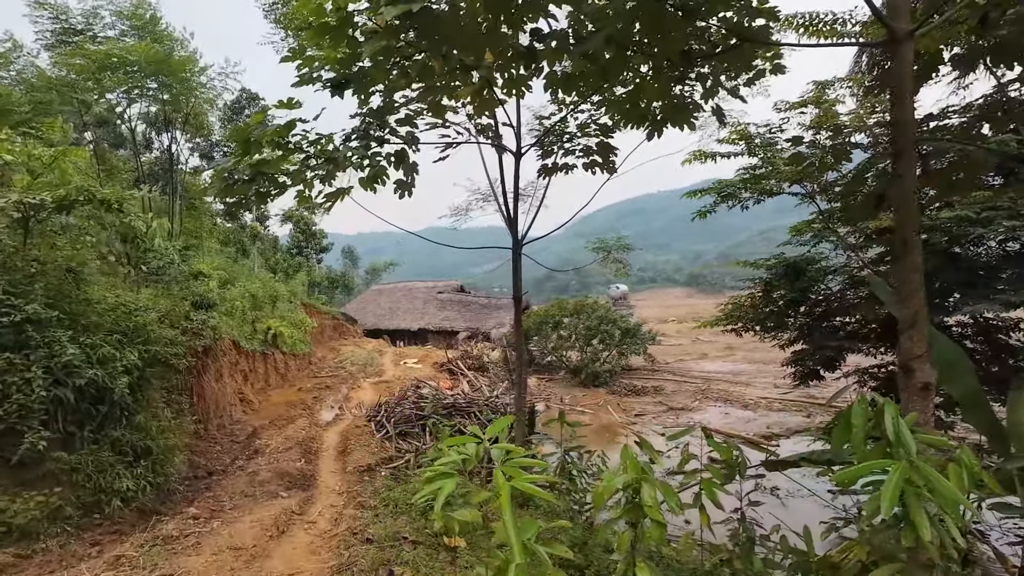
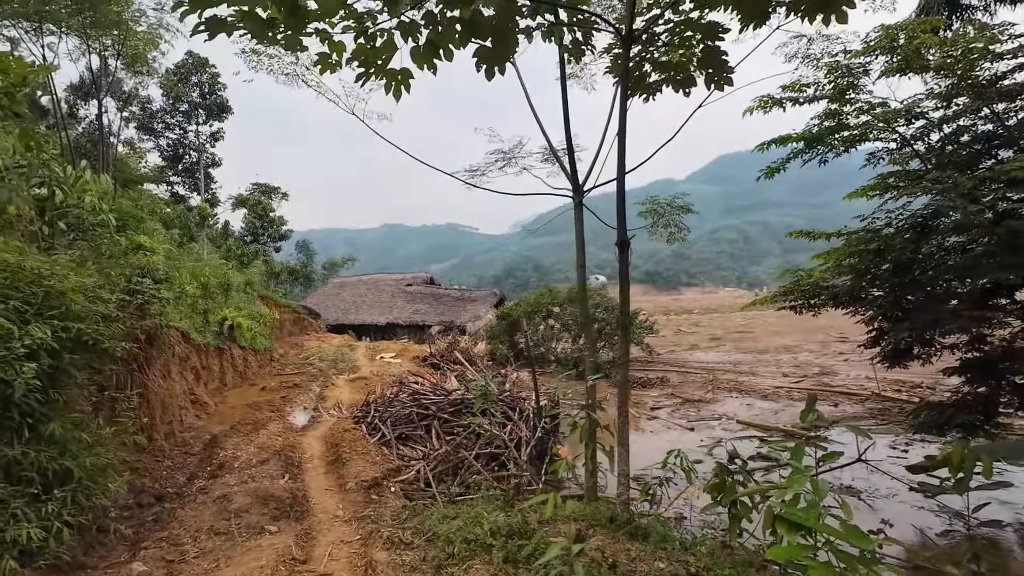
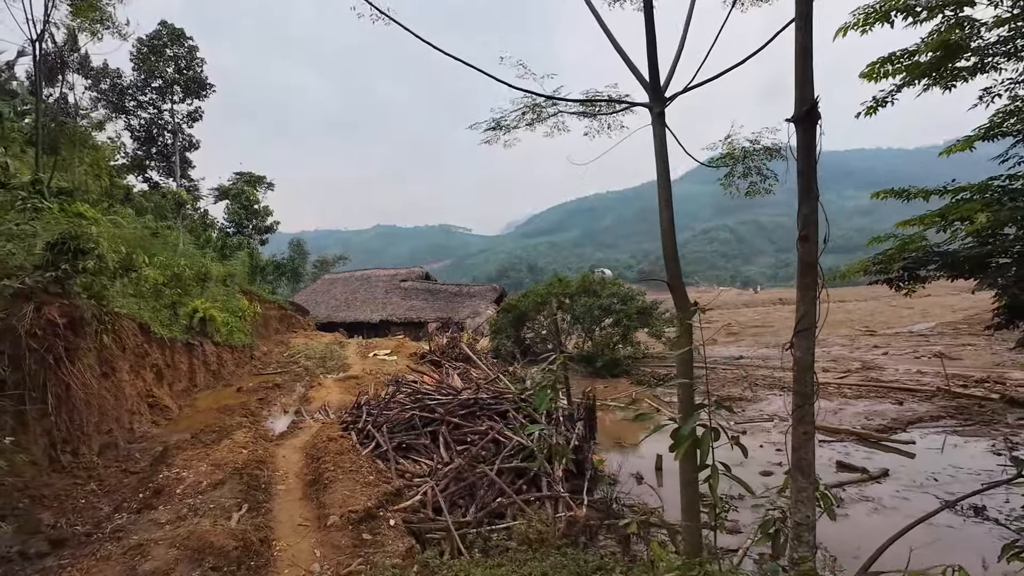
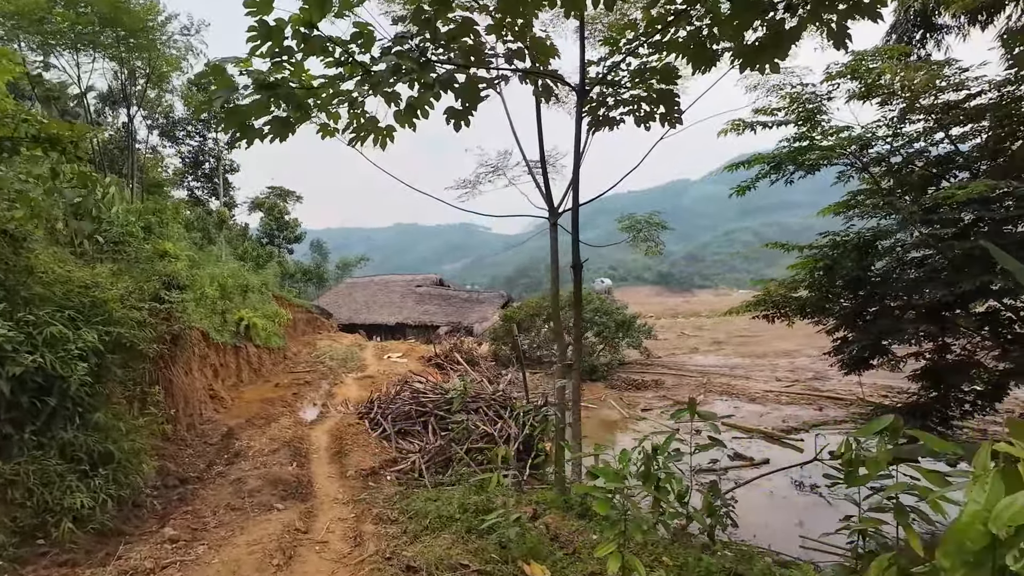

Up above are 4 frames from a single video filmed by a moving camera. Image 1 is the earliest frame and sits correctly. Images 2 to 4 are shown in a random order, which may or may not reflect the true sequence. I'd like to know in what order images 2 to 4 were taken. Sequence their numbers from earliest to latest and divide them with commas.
4, 2, 3
